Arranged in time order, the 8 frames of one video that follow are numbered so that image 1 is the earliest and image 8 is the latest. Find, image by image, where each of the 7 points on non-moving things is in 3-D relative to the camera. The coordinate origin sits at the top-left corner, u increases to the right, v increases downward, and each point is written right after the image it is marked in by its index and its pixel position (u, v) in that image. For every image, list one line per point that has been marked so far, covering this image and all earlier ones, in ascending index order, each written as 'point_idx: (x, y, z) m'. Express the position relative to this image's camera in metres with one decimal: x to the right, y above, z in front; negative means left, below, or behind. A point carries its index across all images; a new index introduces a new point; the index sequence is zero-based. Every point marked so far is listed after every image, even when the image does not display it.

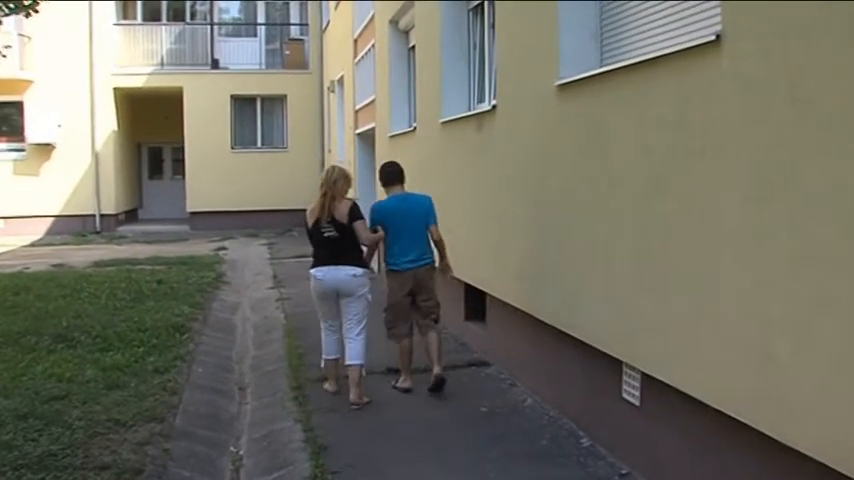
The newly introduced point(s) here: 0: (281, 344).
0: (-1.4, -1.0, +8.9) m
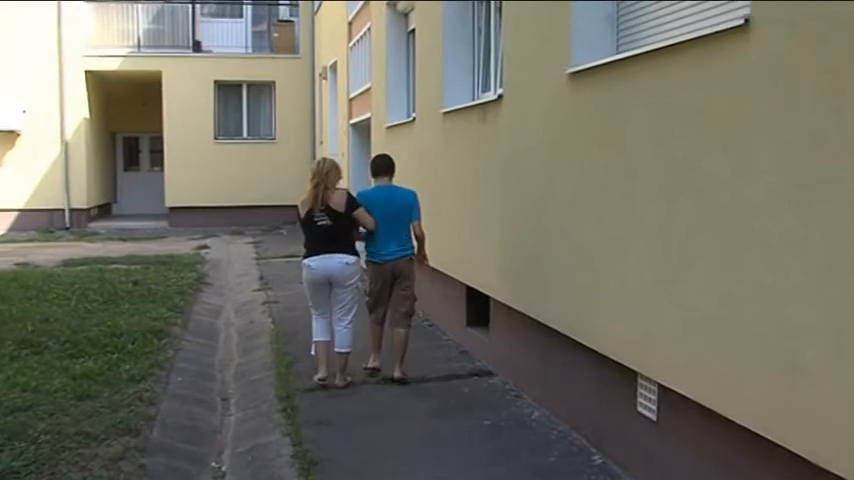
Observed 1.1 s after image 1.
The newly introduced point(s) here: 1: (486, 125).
0: (-1.4, -0.9, +8.3) m
1: (+0.5, +0.9, +8.1) m
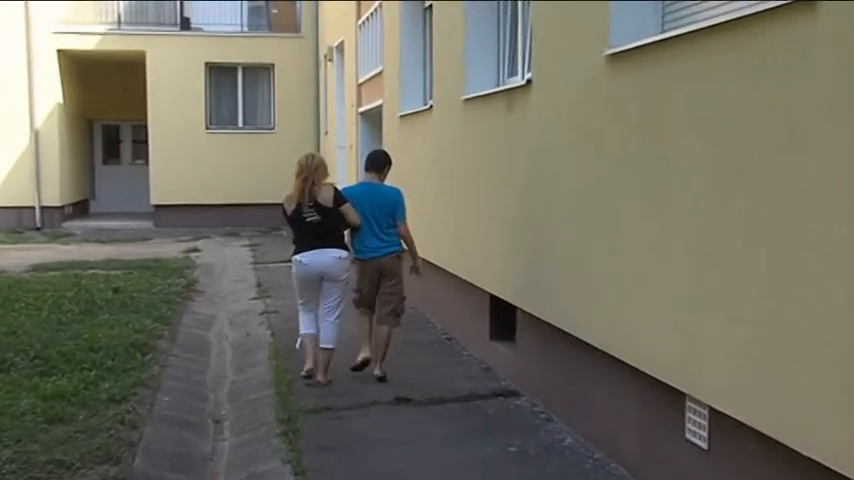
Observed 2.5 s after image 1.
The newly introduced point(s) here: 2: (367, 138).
0: (-1.2, -1.0, +7.4) m
1: (+0.6, +0.9, +7.2) m
2: (-0.8, +1.6, +12.8) m
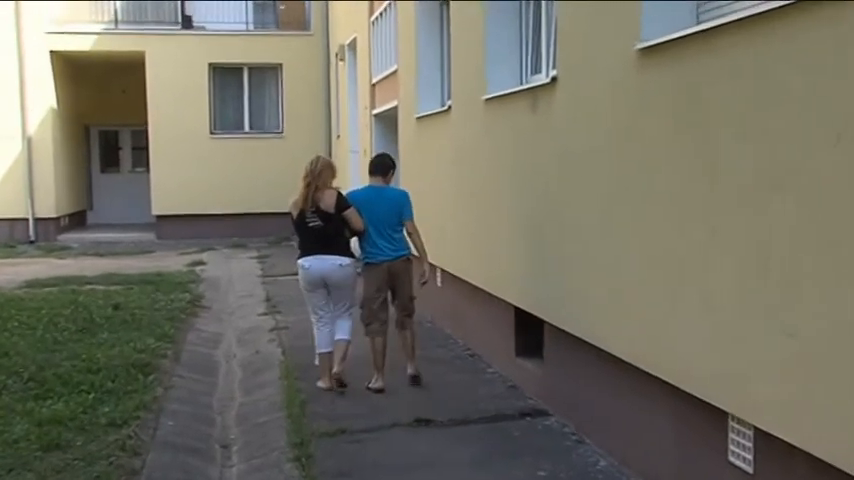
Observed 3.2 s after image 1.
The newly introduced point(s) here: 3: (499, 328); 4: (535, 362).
0: (-1.1, -1.1, +7.0) m
1: (+0.7, +0.9, +6.8) m
2: (-0.6, +1.4, +12.4) m
3: (+0.6, -0.7, +7.7) m
4: (+0.8, -0.9, +7.1) m
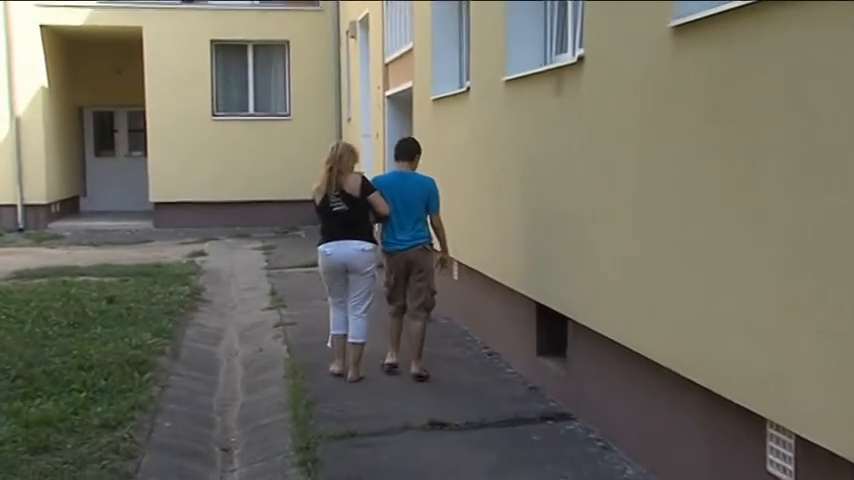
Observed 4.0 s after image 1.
0: (-1.0, -1.0, +6.6) m
1: (+0.8, +0.9, +6.3) m
2: (-0.4, +1.5, +12.0) m
3: (+0.7, -0.6, +7.2) m
4: (+0.9, -0.8, +6.7) m
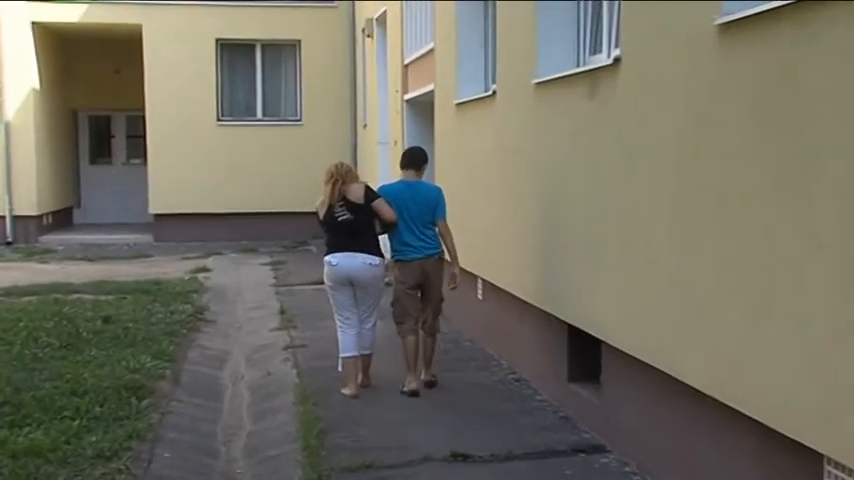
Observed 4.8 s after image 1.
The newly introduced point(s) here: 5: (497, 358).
0: (-0.8, -1.1, +6.1) m
1: (+1.0, +0.8, +5.9) m
2: (-0.2, +1.4, +11.5) m
3: (+0.8, -0.8, +6.7) m
4: (+1.0, -0.9, +6.2) m
5: (+0.6, -0.9, +7.9) m
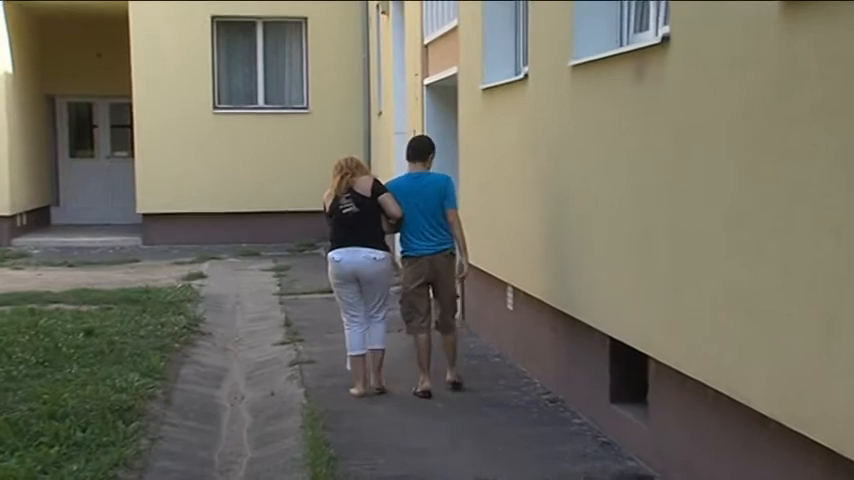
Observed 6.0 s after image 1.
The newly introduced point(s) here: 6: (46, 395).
0: (-0.7, -1.1, +5.5) m
1: (+1.1, +0.8, +5.2) m
2: (0.0, +1.3, +10.9) m
3: (+1.0, -0.8, +6.1) m
4: (+1.1, -0.9, +5.5) m
5: (+0.7, -1.0, +7.2) m
6: (-2.1, -0.9, +5.6) m
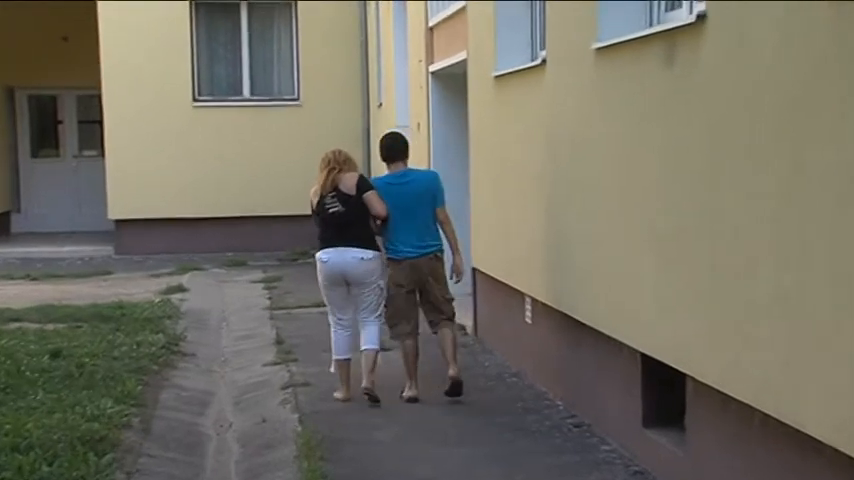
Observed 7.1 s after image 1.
0: (-0.7, -1.1, +5.0) m
1: (+1.1, +0.8, +4.7) m
2: (+0.1, +1.3, +10.4) m
3: (+1.0, -0.8, +5.6) m
4: (+1.2, -1.0, +5.0) m
5: (+0.8, -1.0, +6.7) m
6: (-2.1, -0.9, +5.1) m
